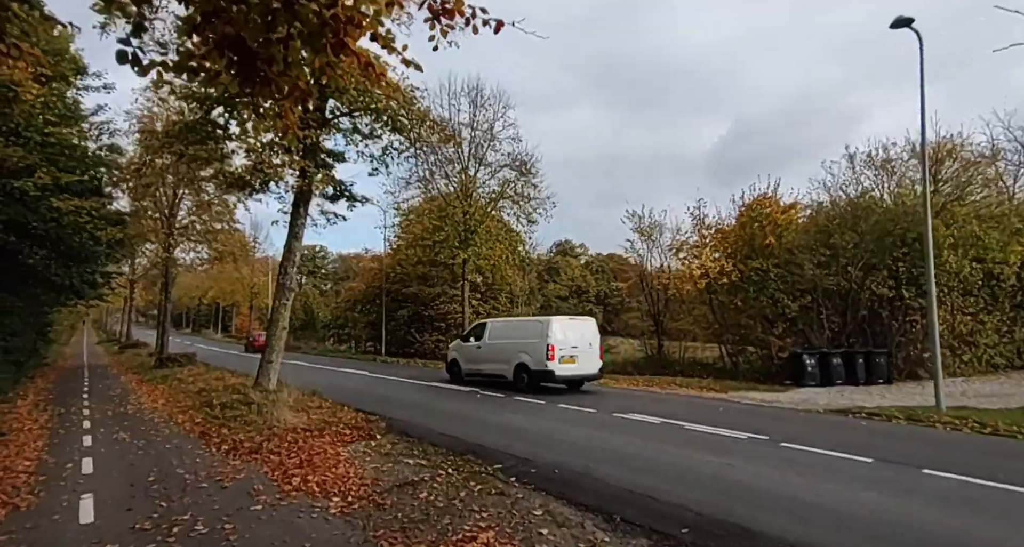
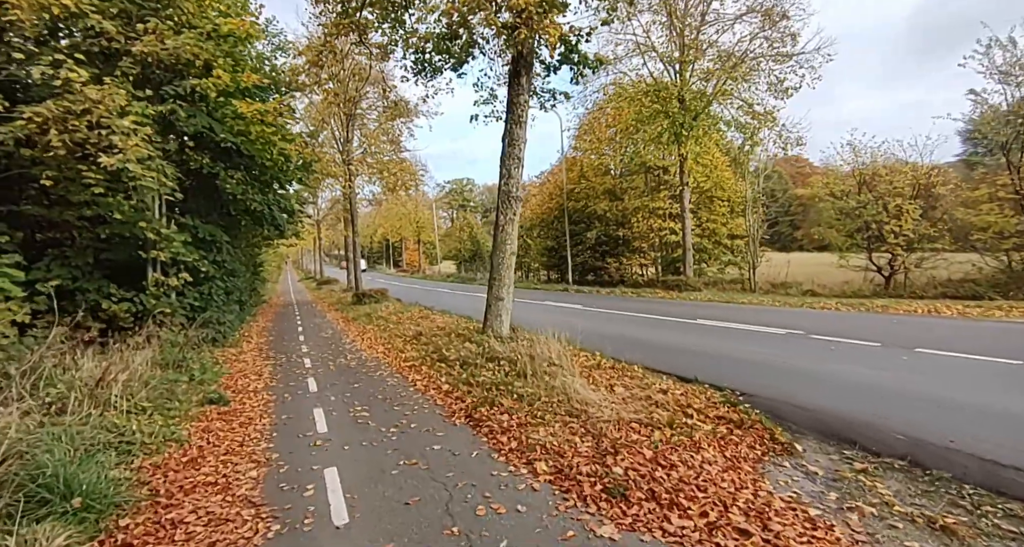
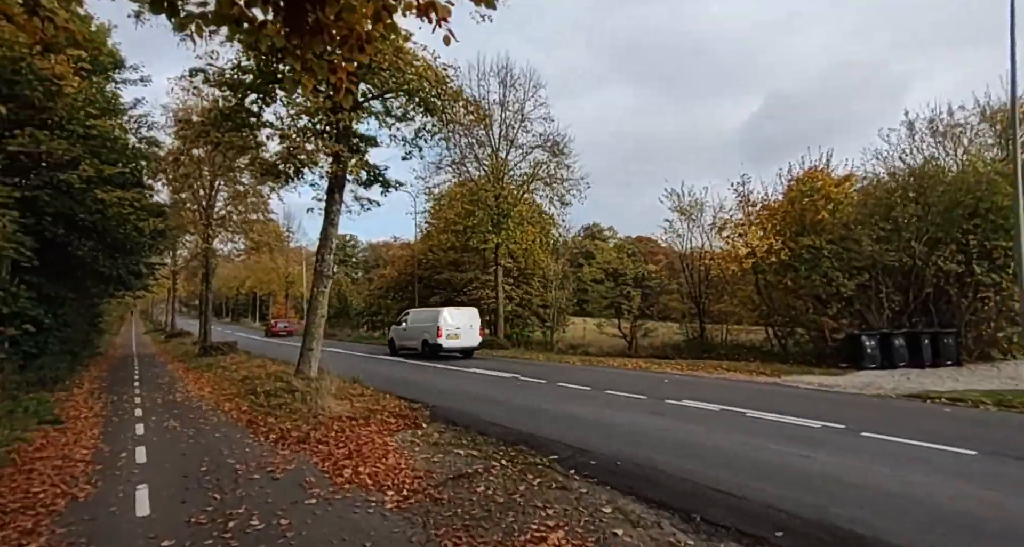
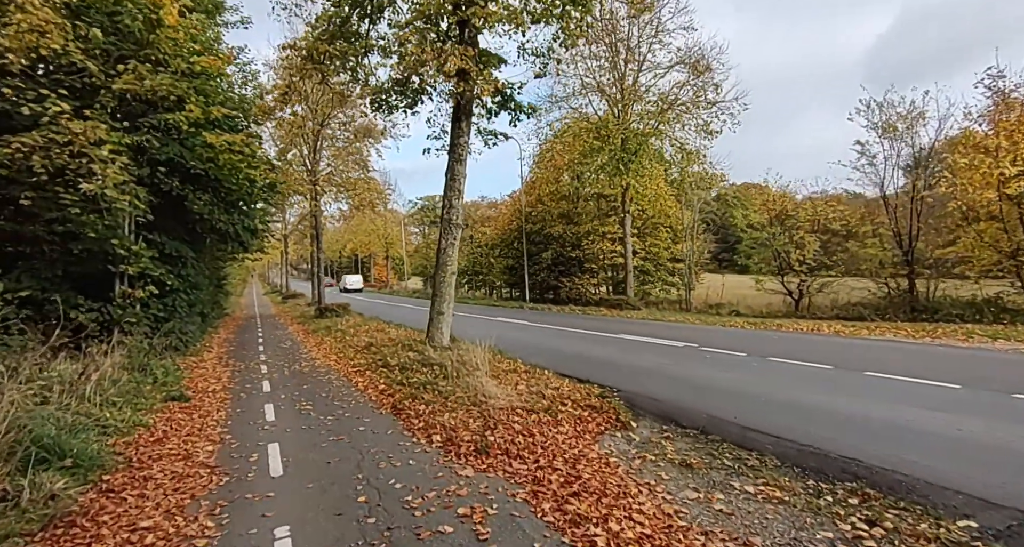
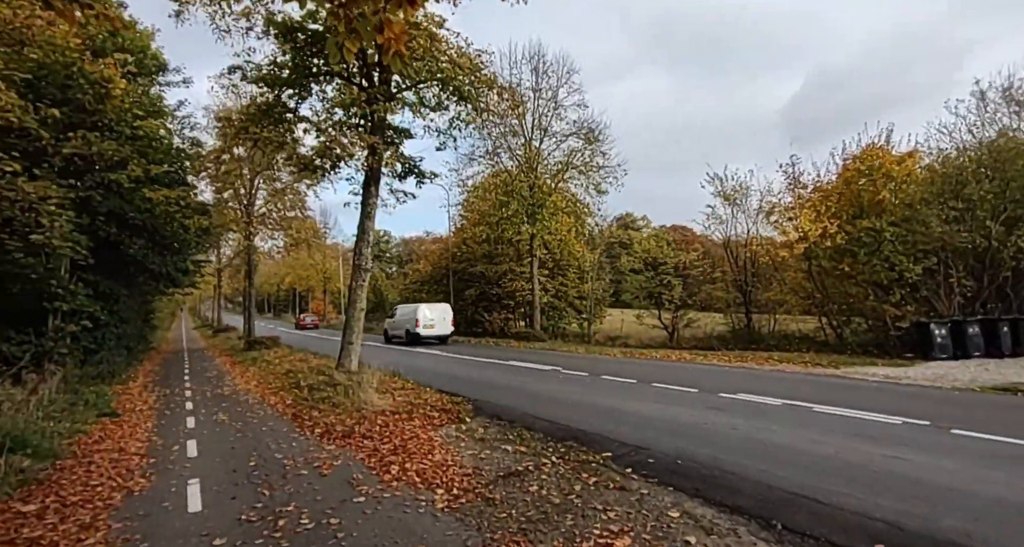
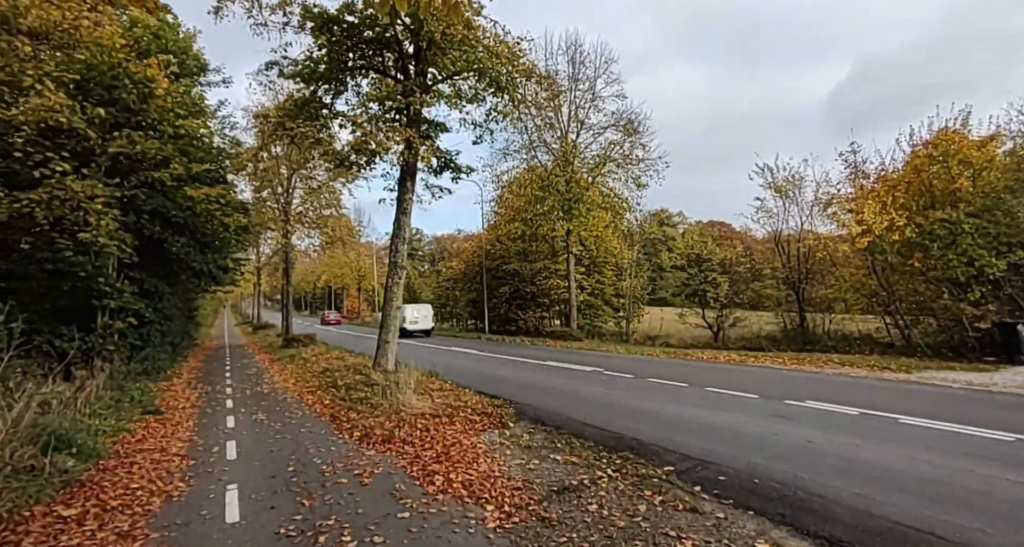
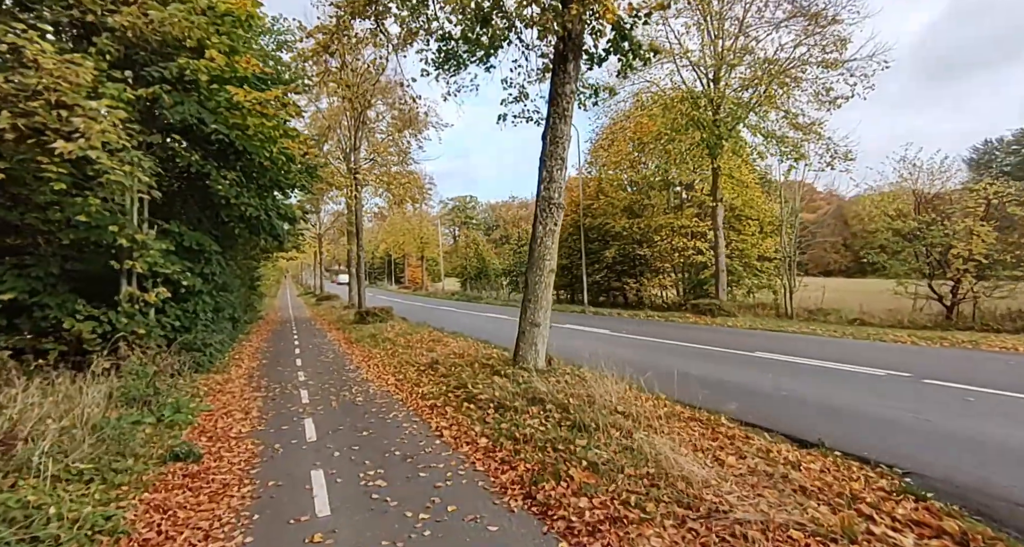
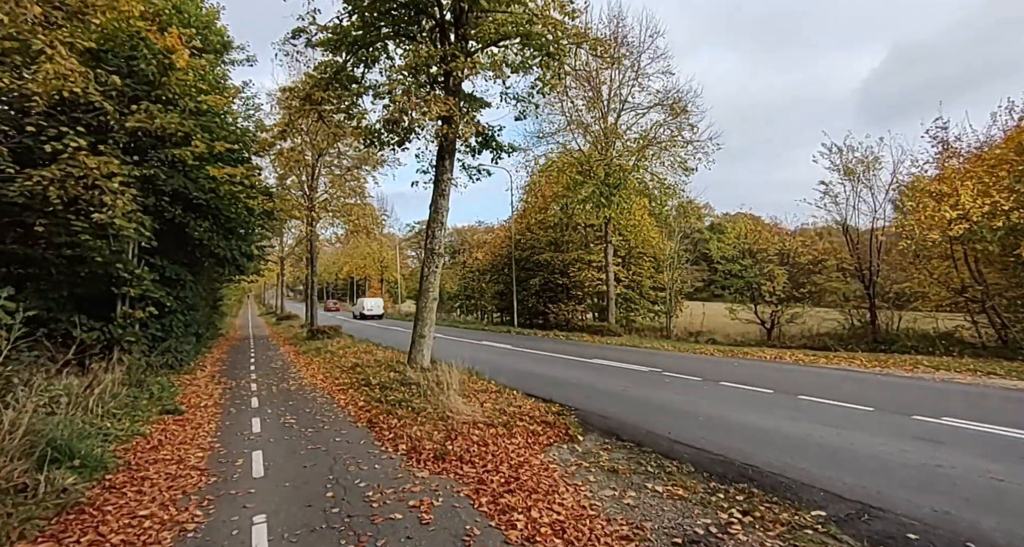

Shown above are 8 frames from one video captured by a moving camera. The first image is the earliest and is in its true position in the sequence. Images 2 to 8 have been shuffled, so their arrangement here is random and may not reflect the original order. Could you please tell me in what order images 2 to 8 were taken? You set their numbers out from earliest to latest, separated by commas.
3, 5, 6, 8, 4, 2, 7
